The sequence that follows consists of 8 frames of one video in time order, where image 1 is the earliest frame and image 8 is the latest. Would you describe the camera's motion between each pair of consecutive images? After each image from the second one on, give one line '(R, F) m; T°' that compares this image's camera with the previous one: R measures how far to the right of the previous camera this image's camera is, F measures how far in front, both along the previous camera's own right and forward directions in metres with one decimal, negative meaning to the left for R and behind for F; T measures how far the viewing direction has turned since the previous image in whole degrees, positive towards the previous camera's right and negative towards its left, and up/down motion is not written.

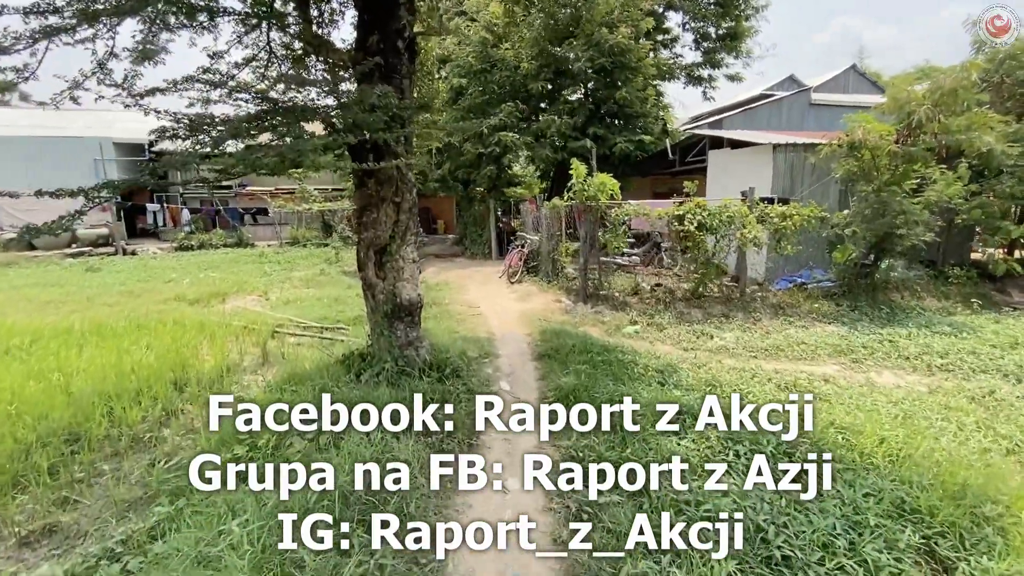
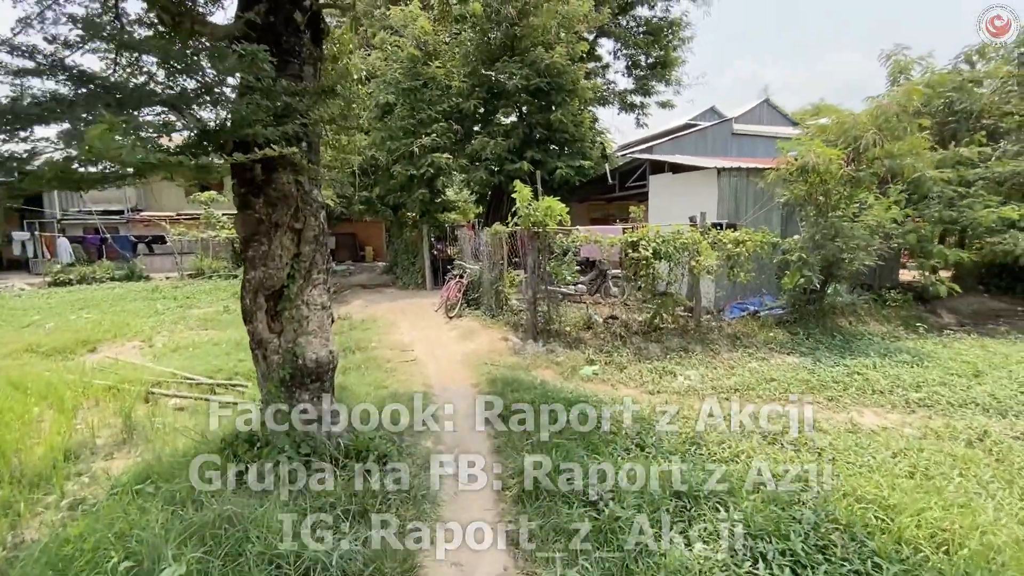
(-0.1, +1.0) m; +8°
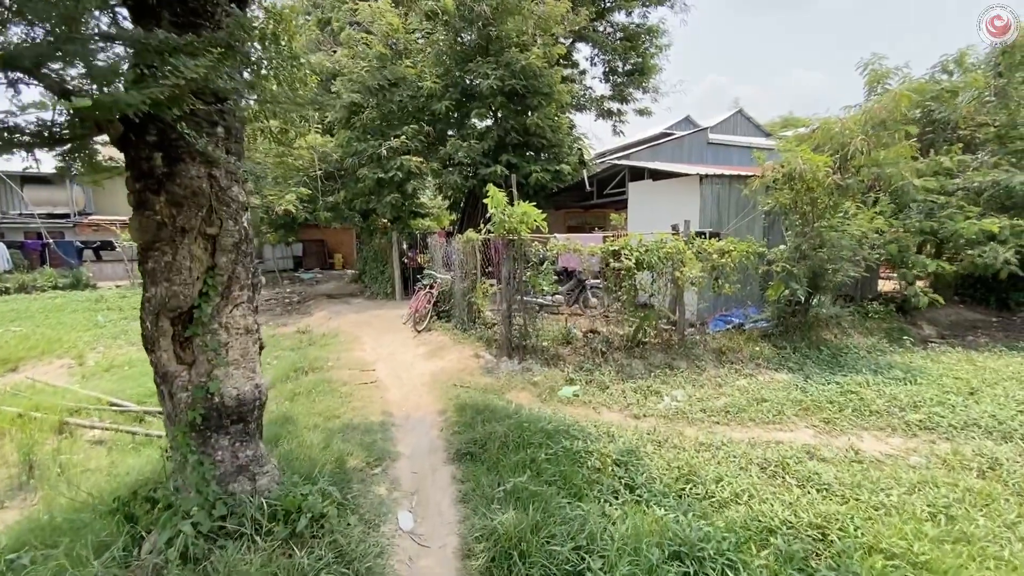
(0.0, +0.6) m; +3°
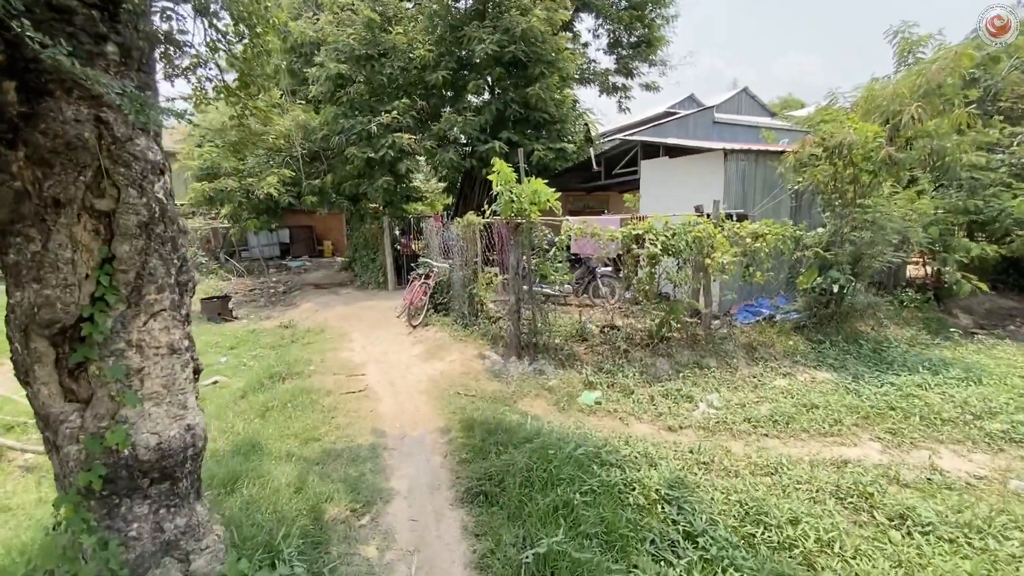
(-0.2, +0.8) m; +1°
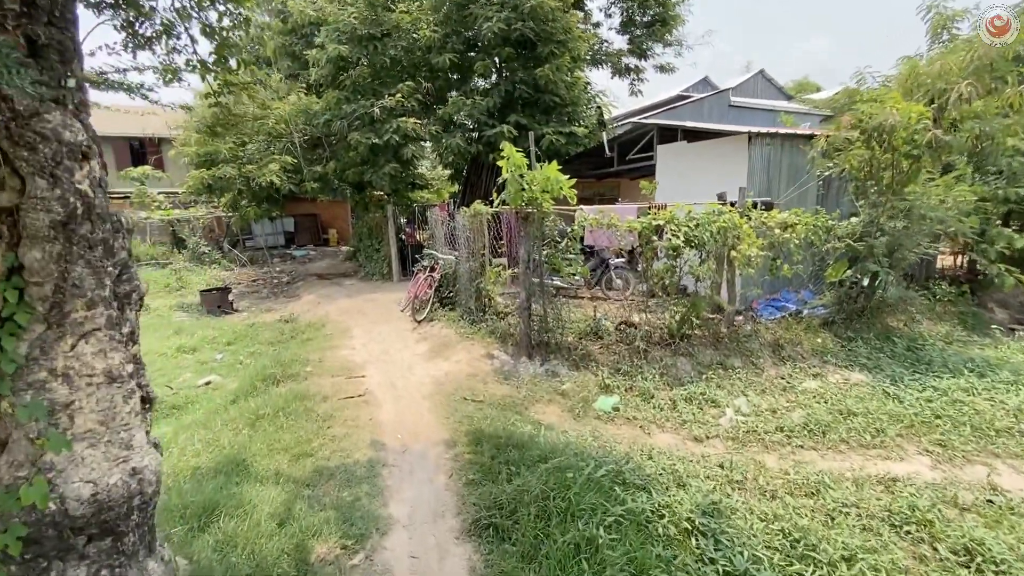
(0.0, +0.4) m; -1°
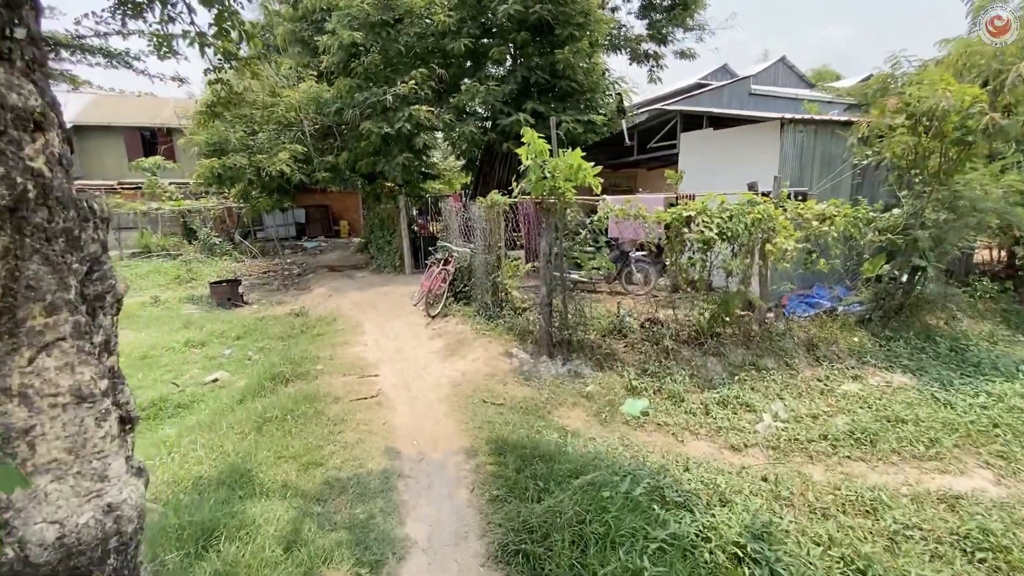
(-0.1, +0.3) m; -1°
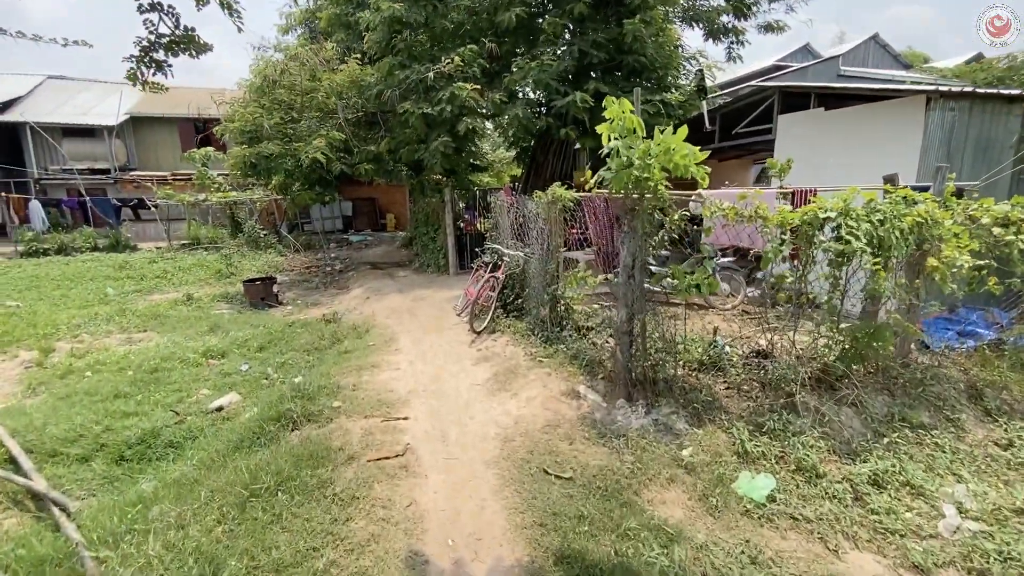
(-0.2, +1.1) m; -5°
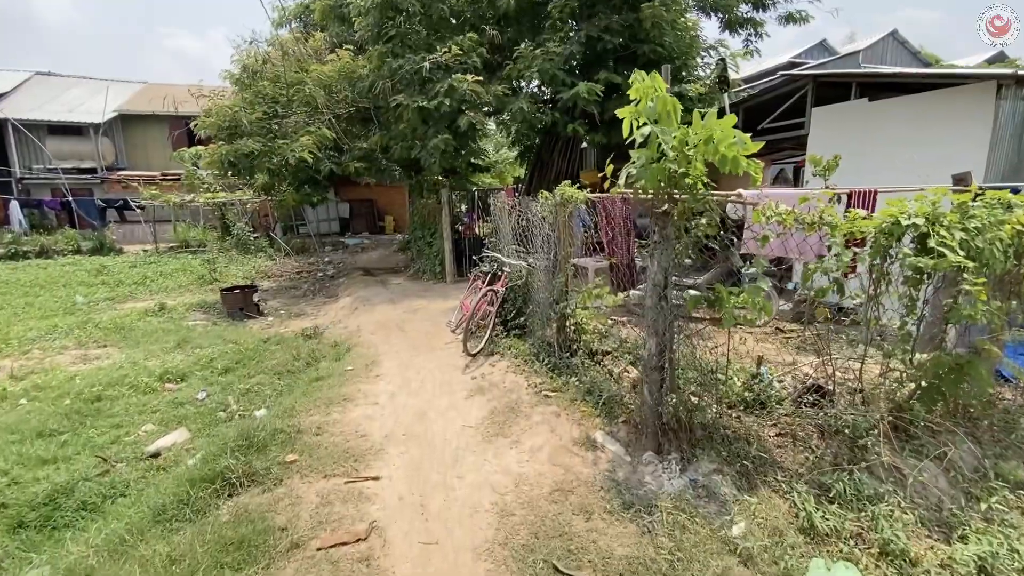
(0.0, +0.8) m; 0°
